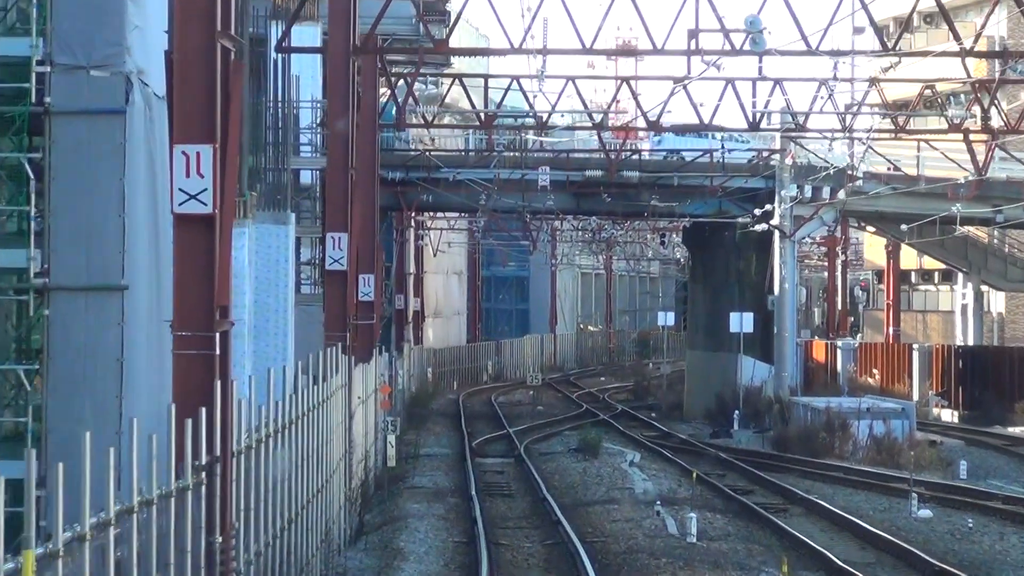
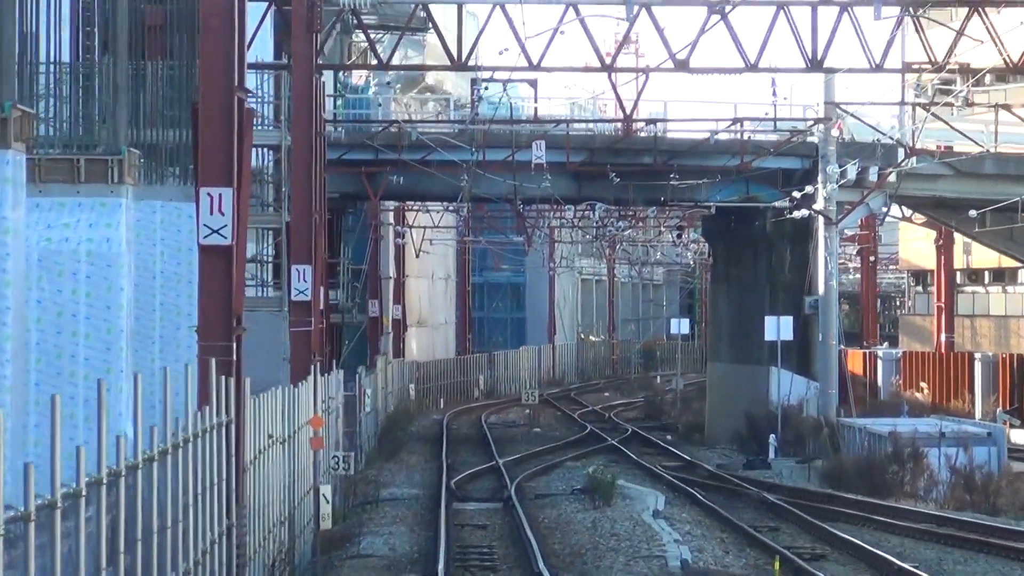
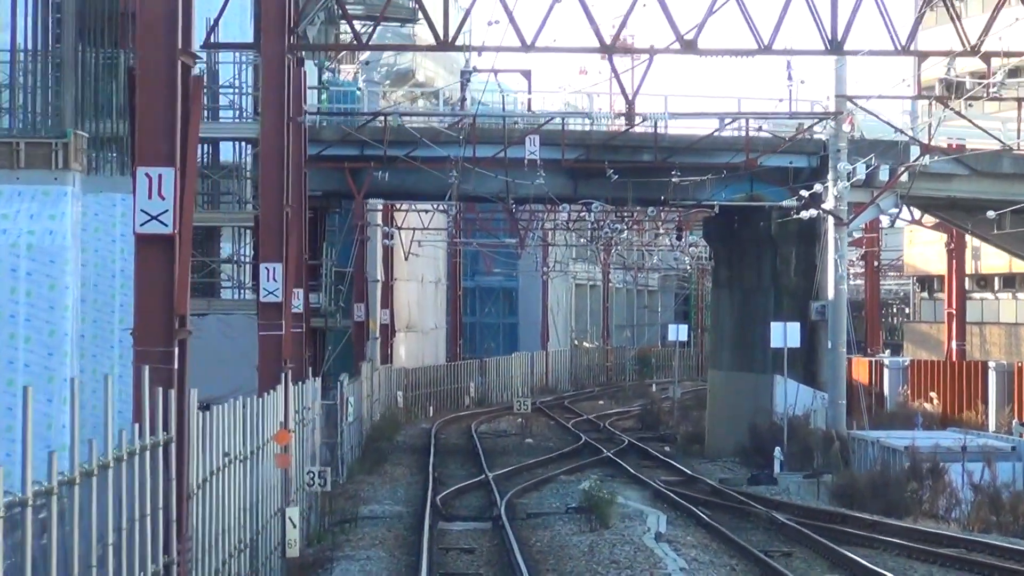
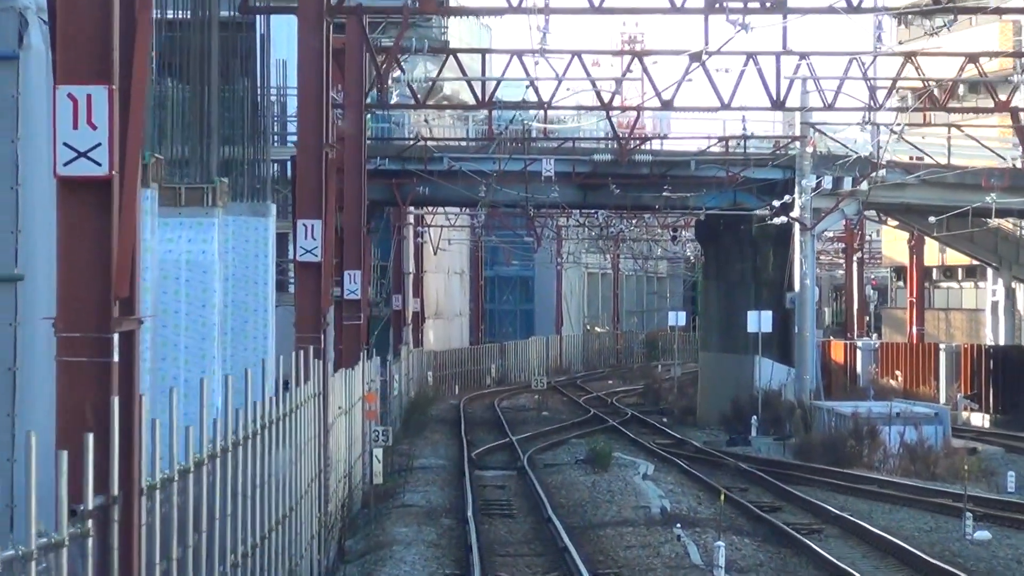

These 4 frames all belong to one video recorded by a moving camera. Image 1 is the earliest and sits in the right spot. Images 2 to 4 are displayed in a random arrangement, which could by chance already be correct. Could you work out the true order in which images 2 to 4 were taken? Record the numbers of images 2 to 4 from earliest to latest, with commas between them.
4, 2, 3
